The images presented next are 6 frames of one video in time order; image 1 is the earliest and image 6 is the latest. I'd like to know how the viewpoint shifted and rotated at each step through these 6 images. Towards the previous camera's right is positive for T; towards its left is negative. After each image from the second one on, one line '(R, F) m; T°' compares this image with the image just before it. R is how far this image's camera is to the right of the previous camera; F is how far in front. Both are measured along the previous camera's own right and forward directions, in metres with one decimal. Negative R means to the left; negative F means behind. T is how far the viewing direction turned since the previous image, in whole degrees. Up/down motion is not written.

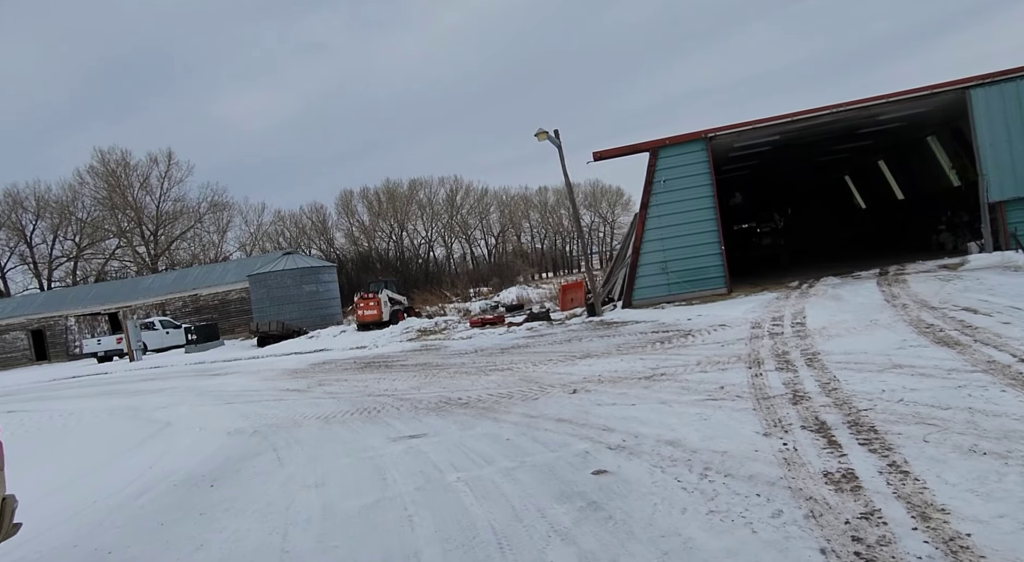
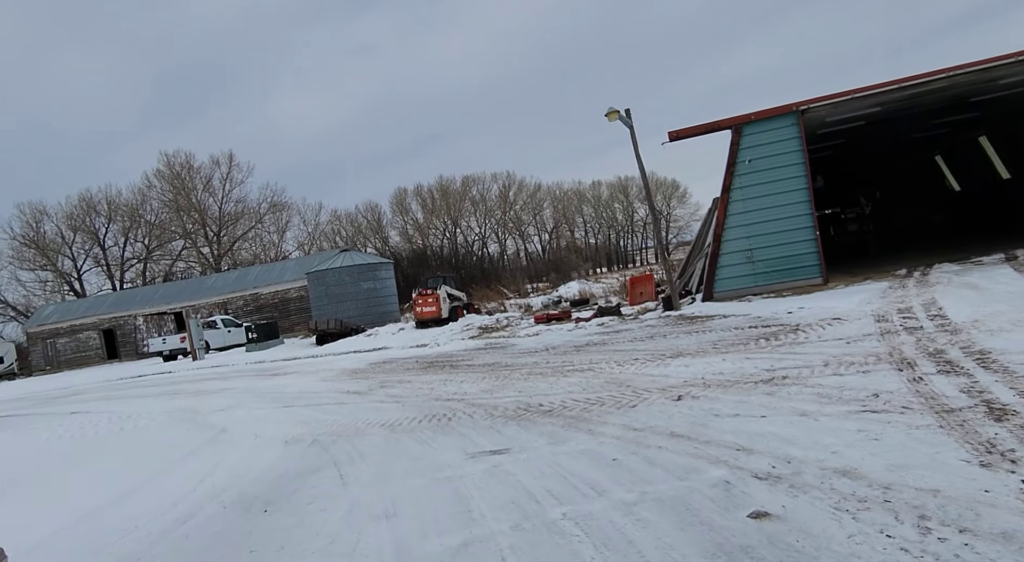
(-0.4, +1.1) m; -5°
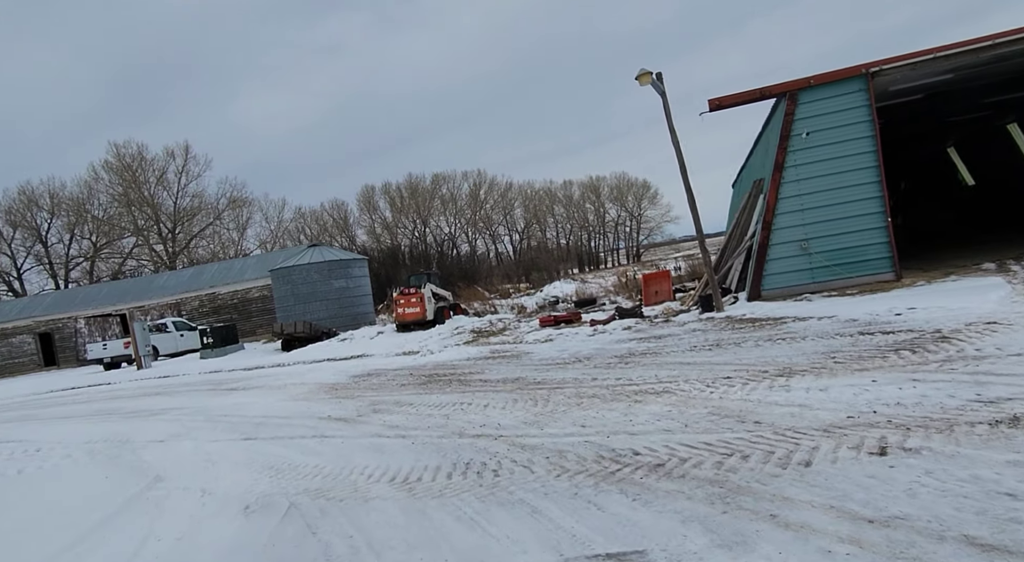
(-0.9, +2.5) m; +3°
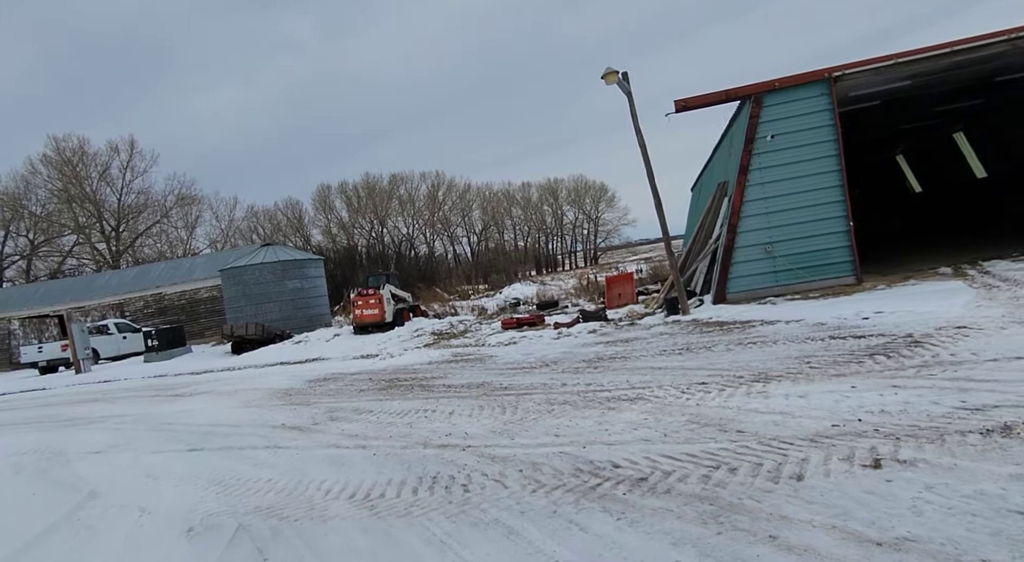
(-0.1, +0.3) m; +4°
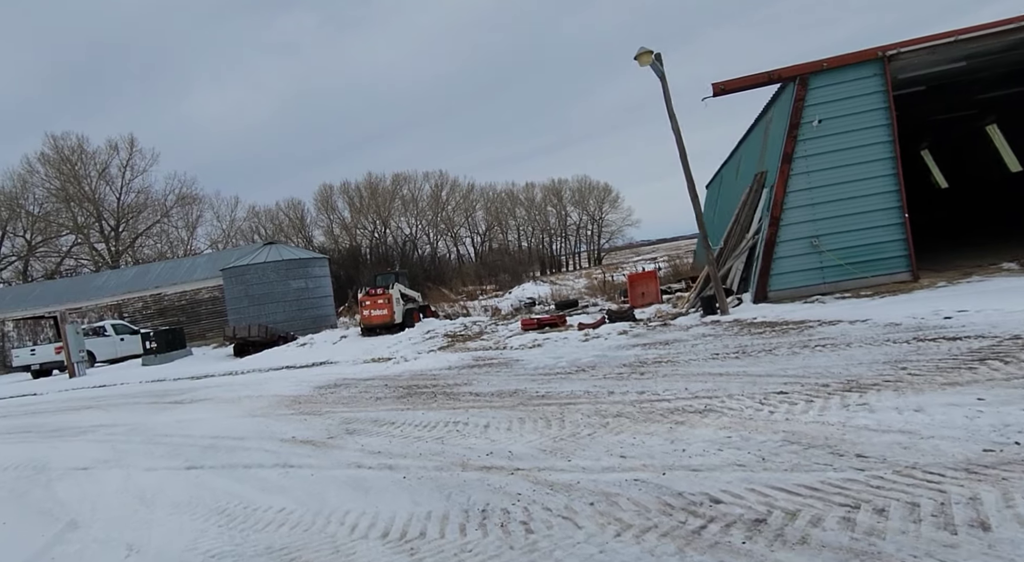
(-0.4, +0.9) m; 0°
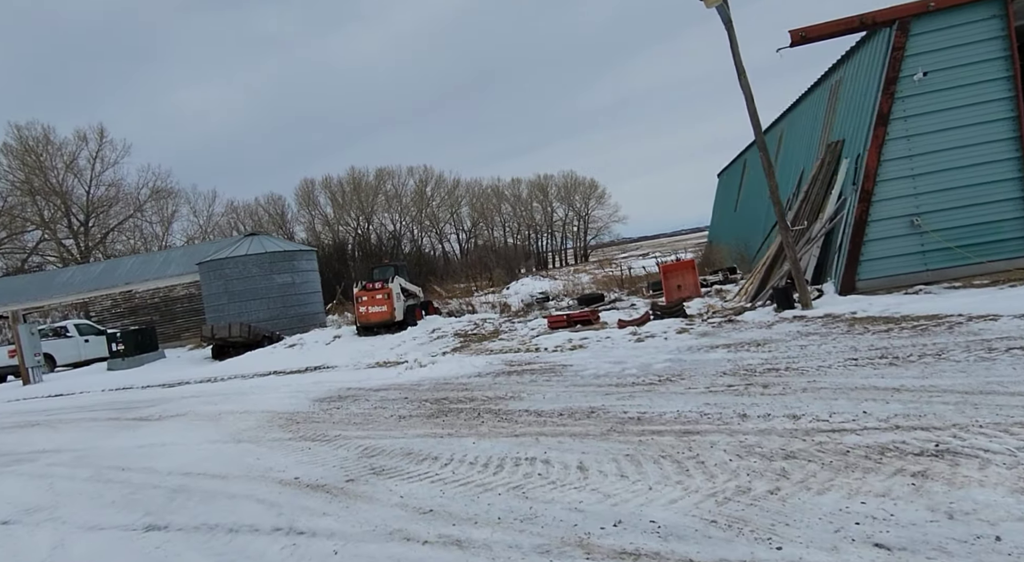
(-0.9, +2.0) m; +2°
